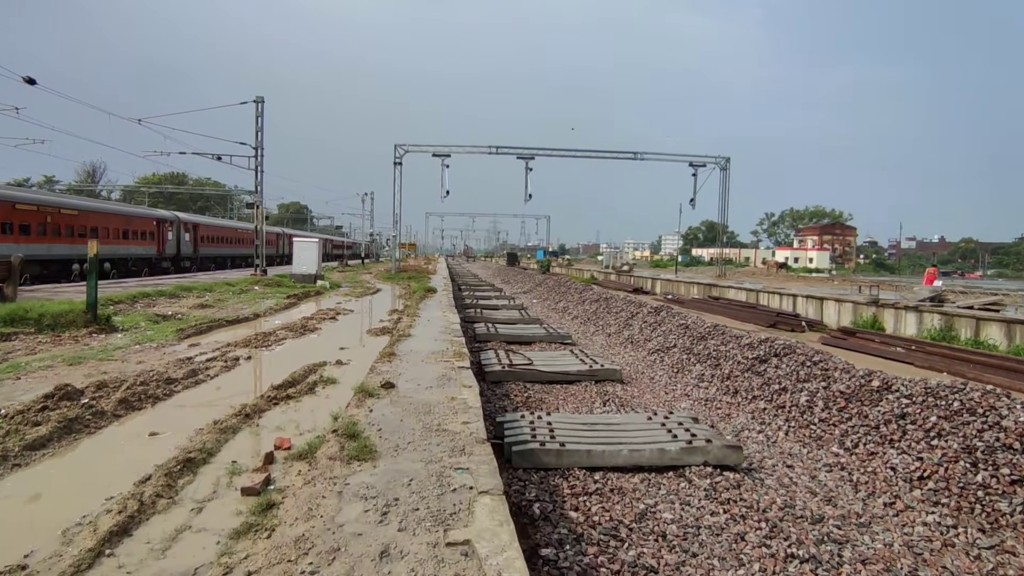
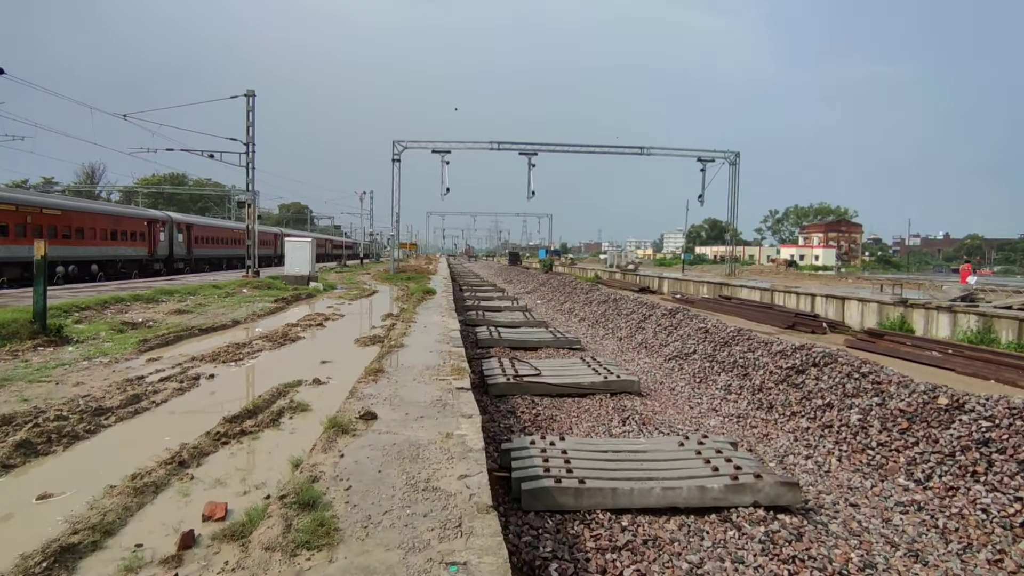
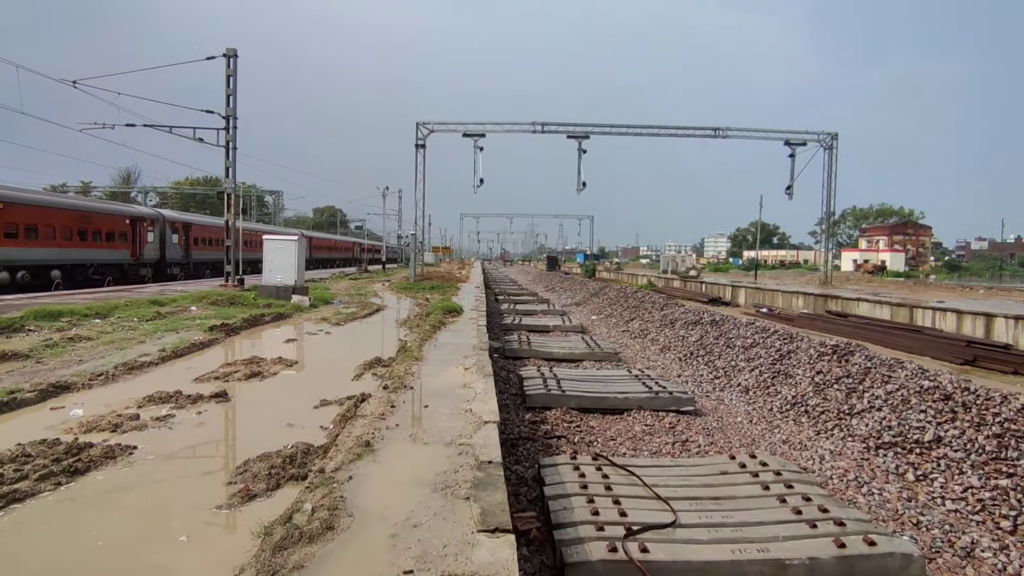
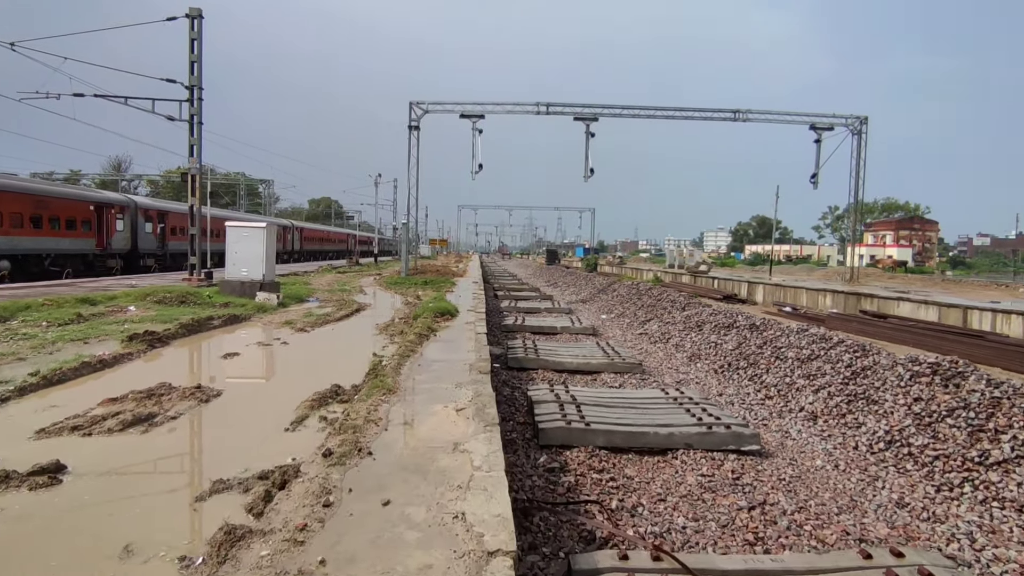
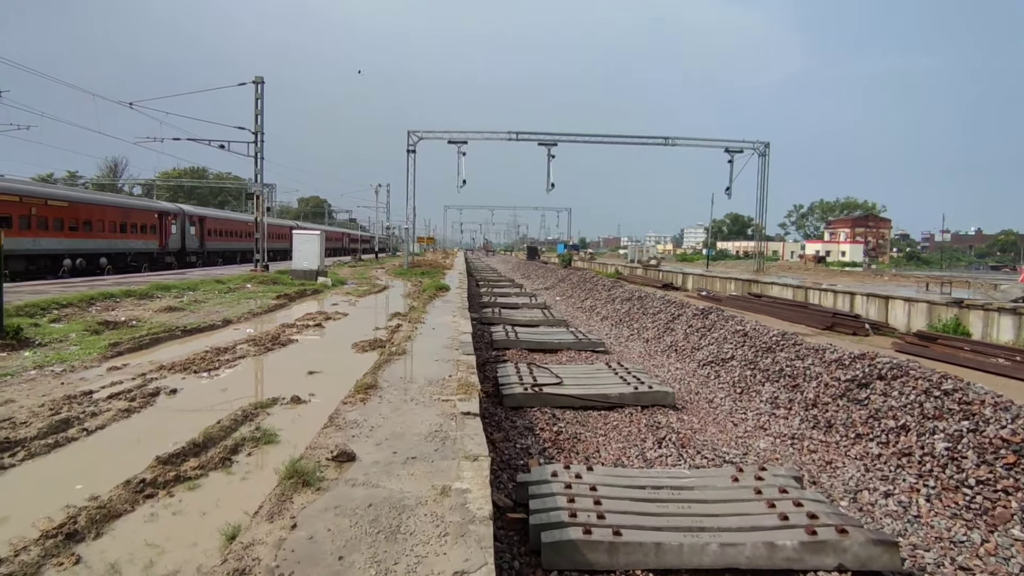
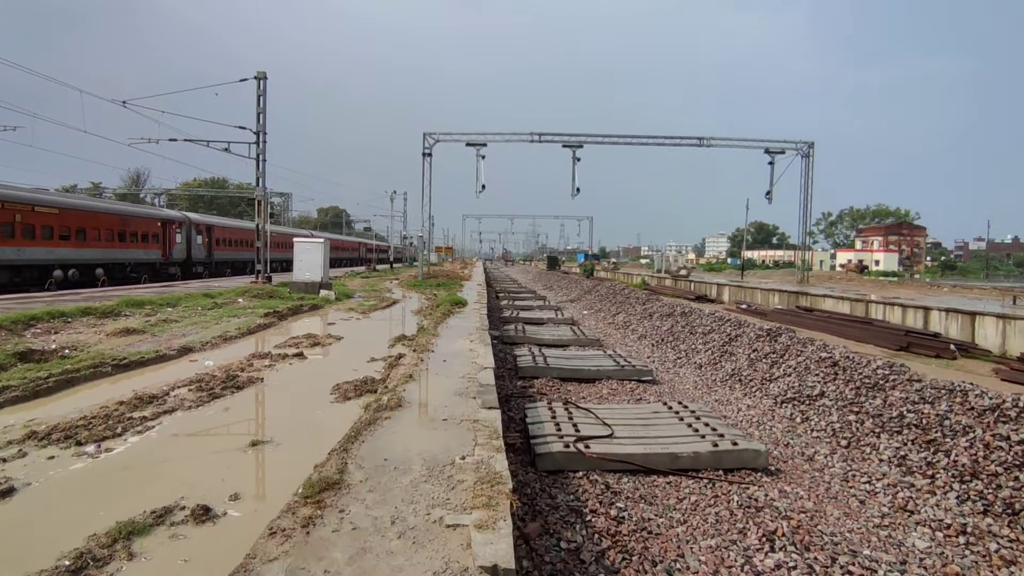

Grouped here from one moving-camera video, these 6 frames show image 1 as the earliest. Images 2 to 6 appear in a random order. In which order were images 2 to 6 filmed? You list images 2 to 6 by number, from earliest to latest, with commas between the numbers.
2, 5, 6, 3, 4
